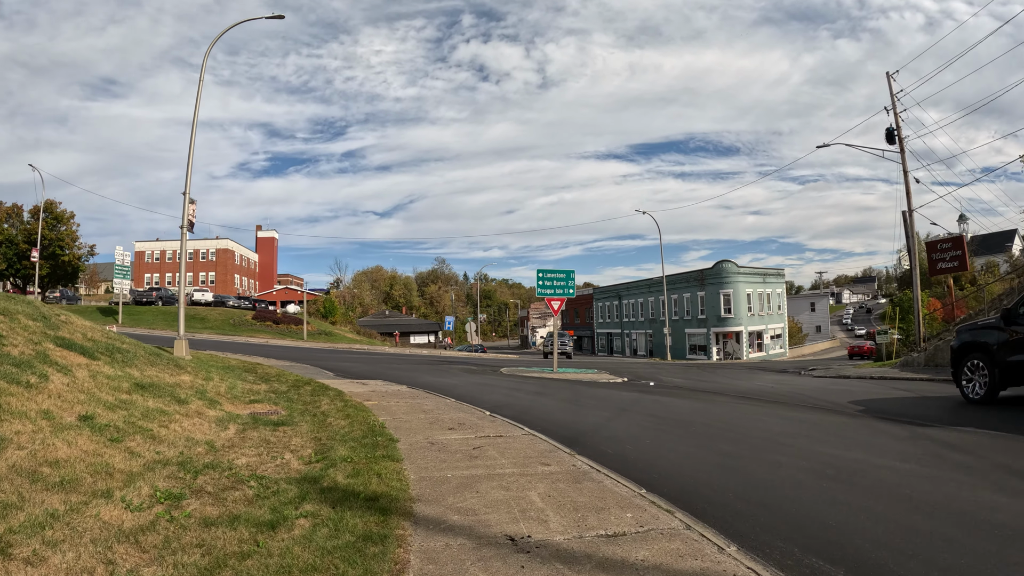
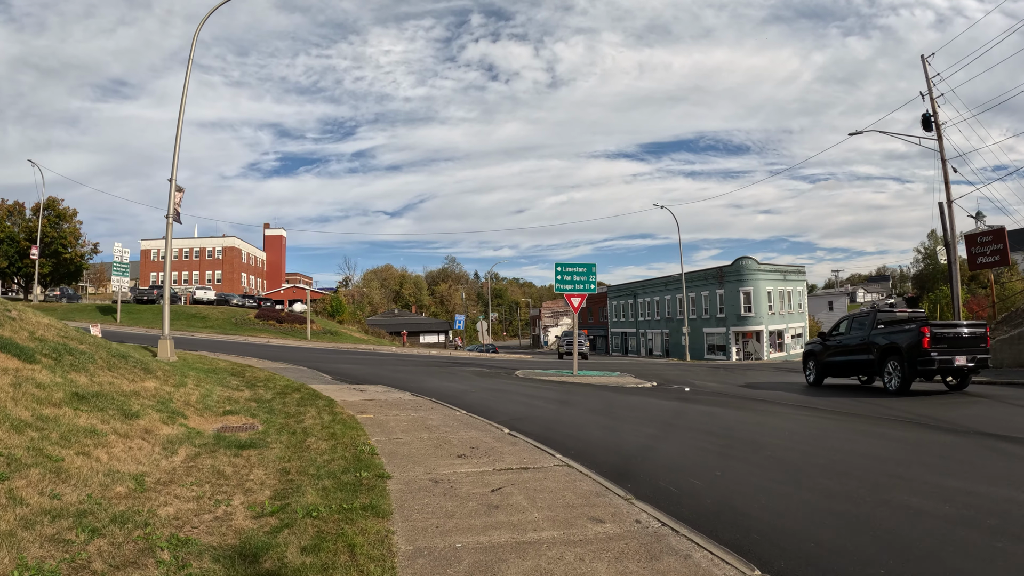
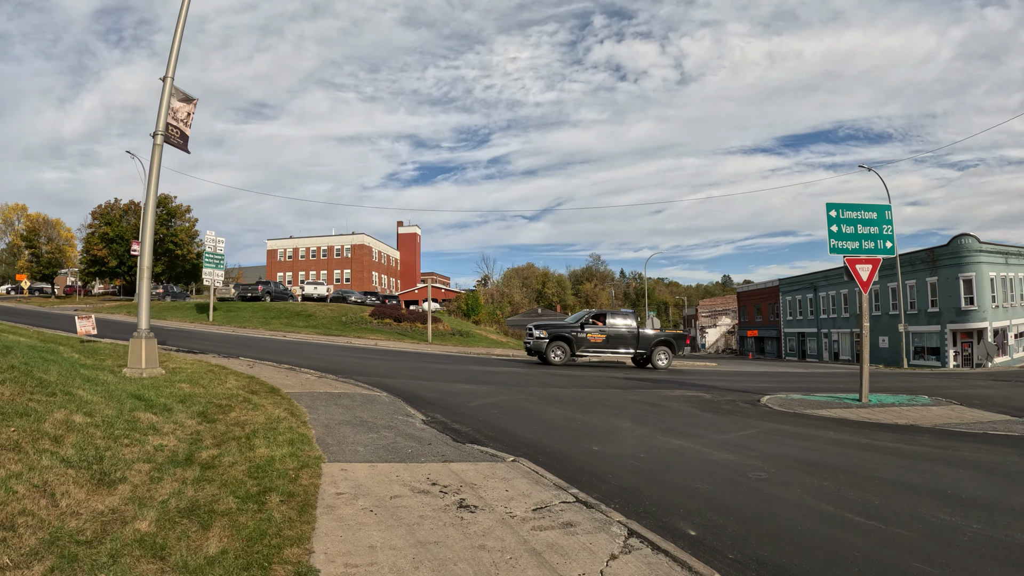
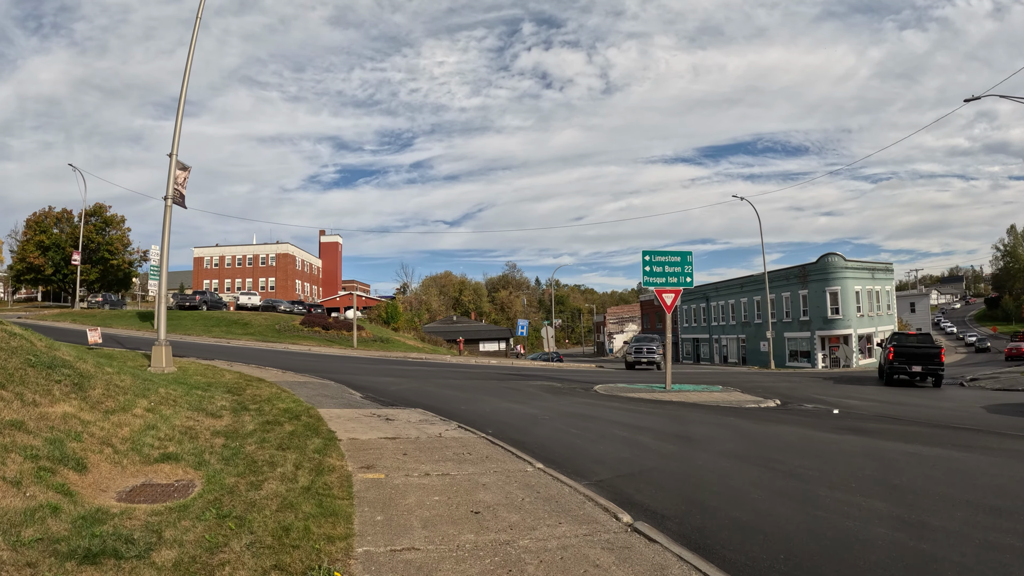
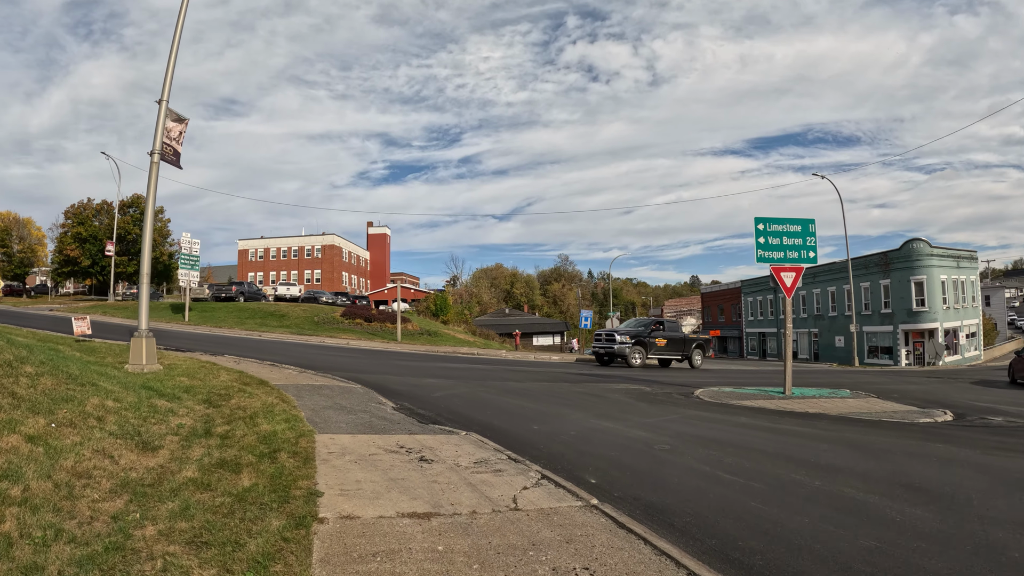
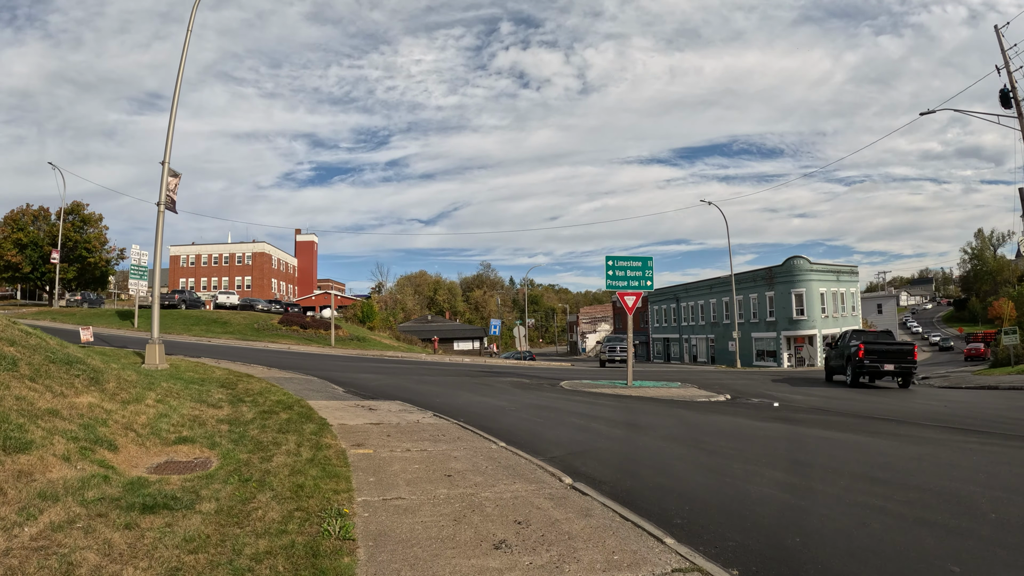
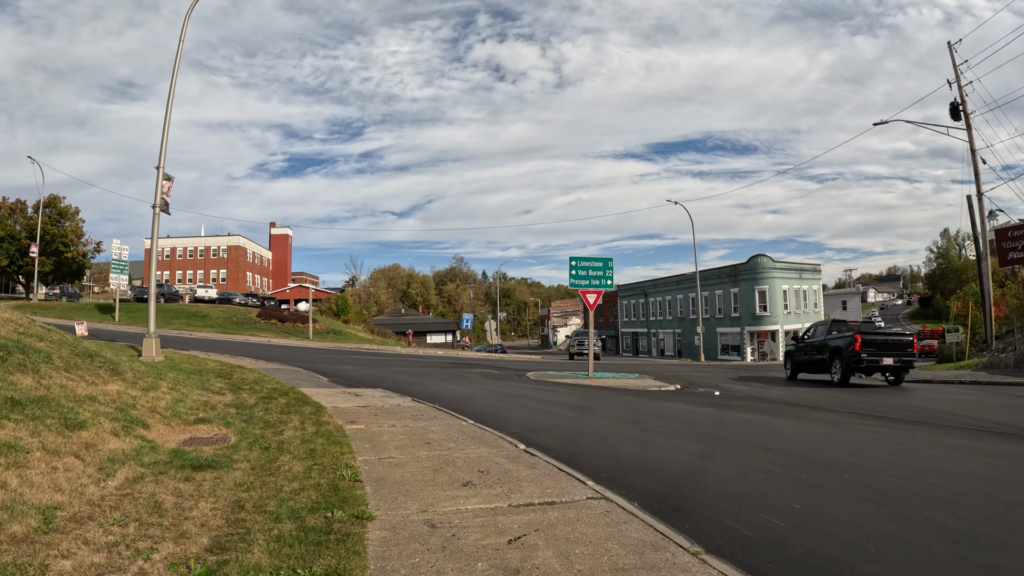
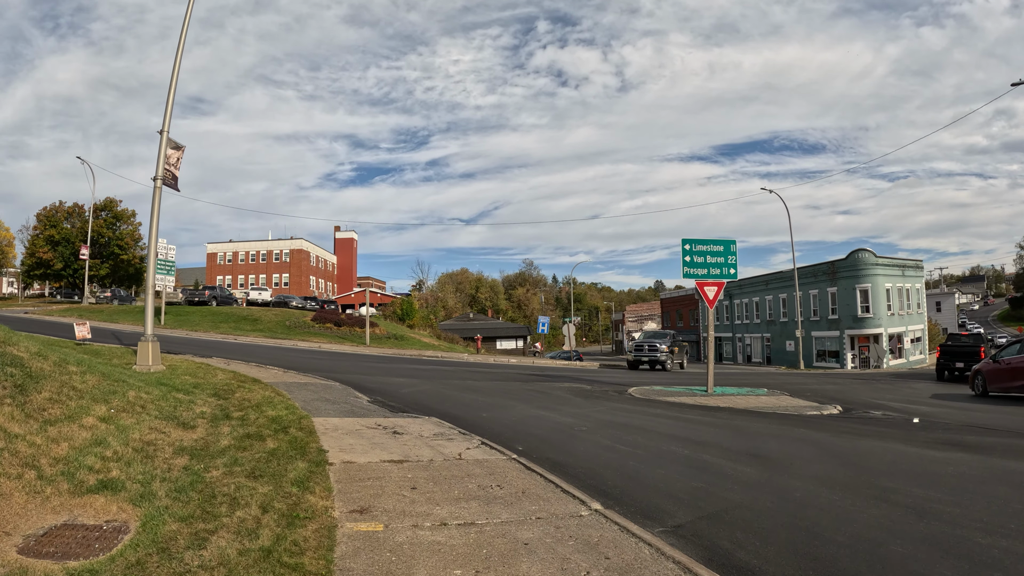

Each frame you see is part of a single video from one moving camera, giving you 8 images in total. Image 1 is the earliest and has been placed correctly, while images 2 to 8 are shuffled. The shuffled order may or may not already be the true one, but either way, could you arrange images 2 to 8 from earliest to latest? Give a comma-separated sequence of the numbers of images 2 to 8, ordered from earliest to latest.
2, 7, 6, 4, 8, 5, 3
